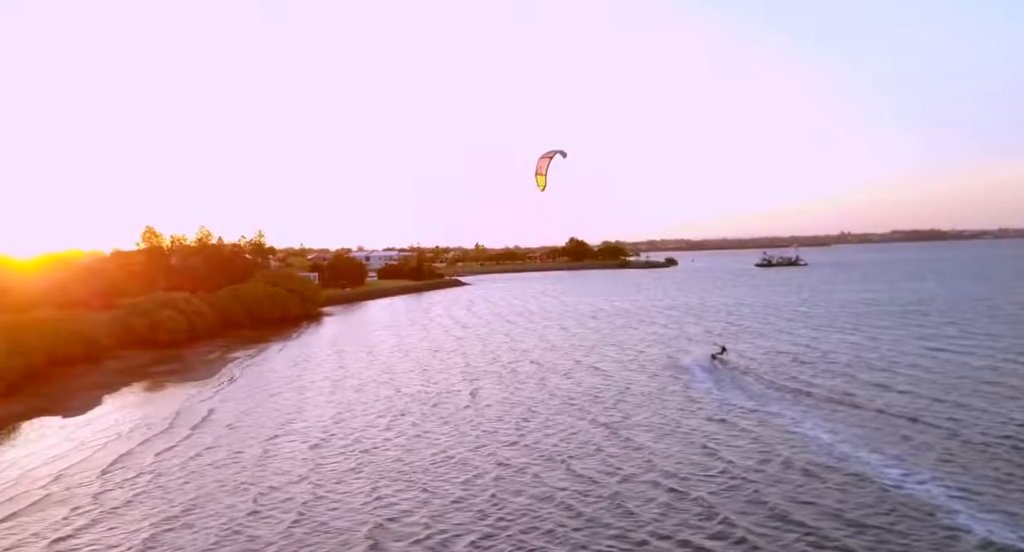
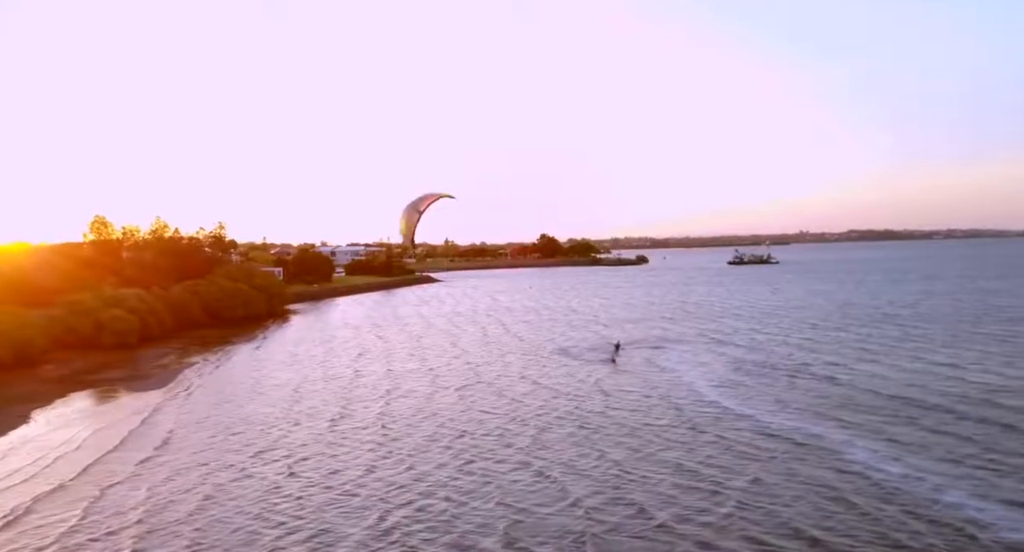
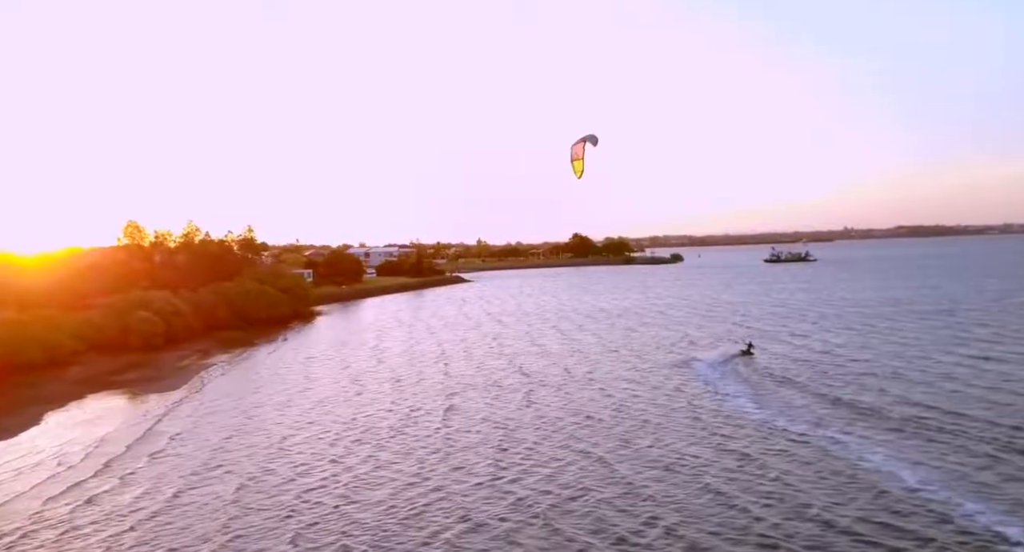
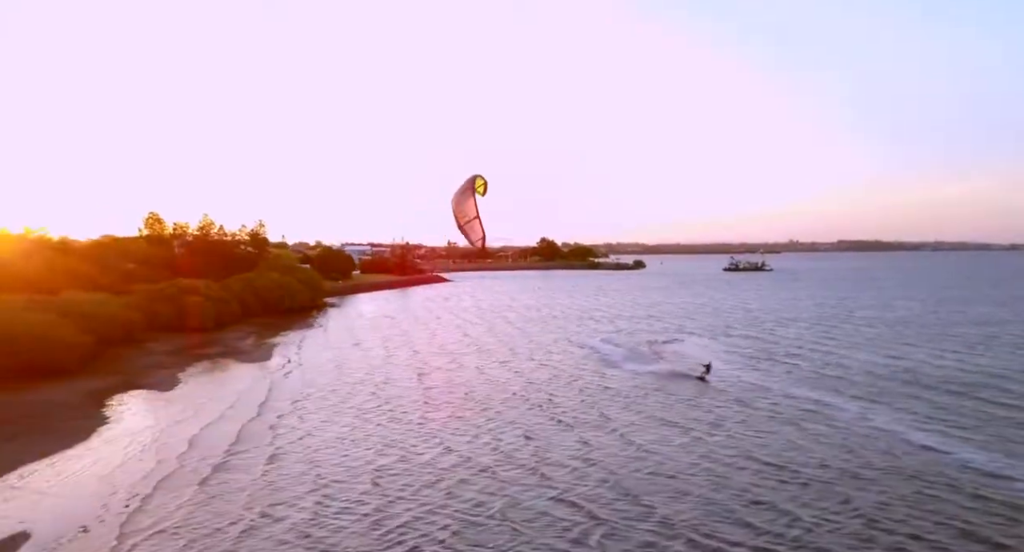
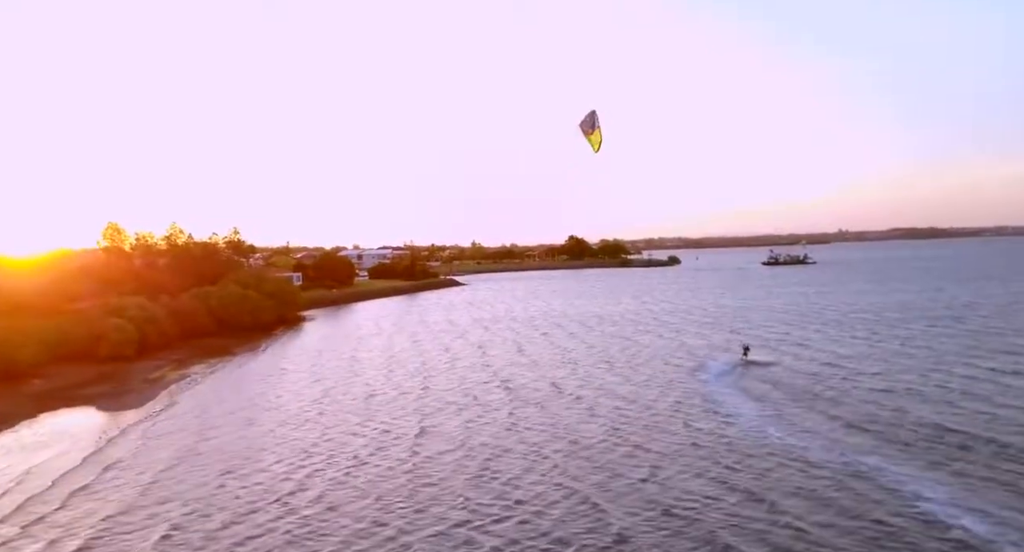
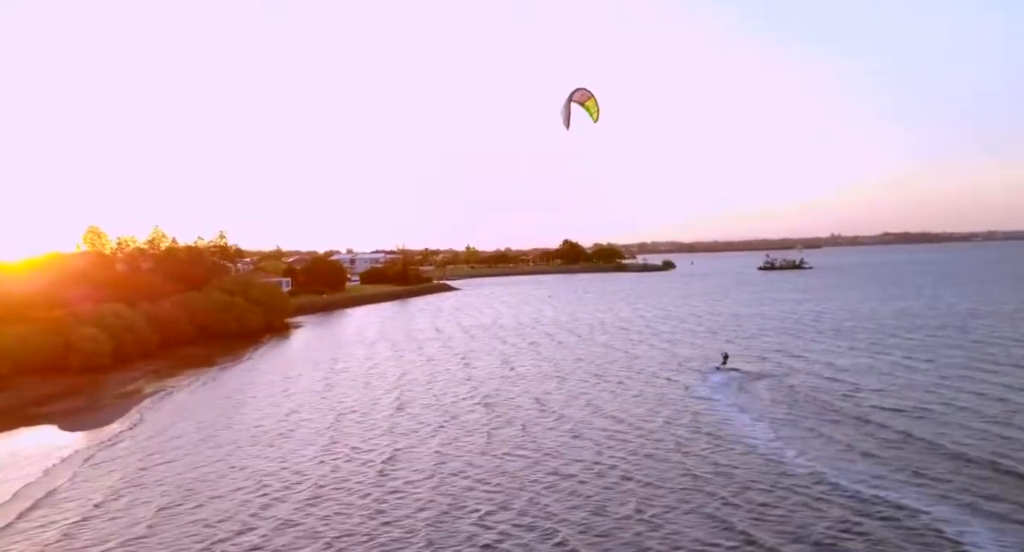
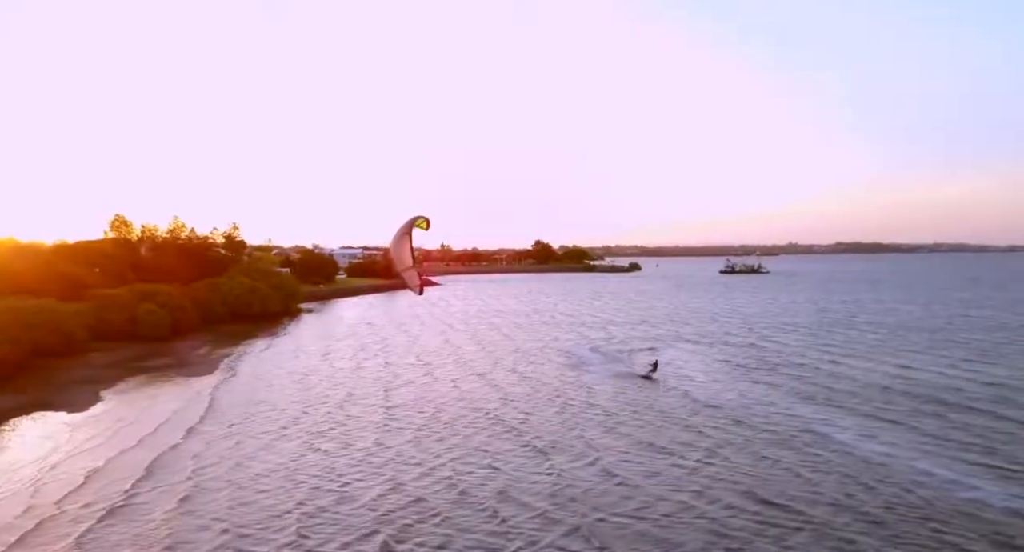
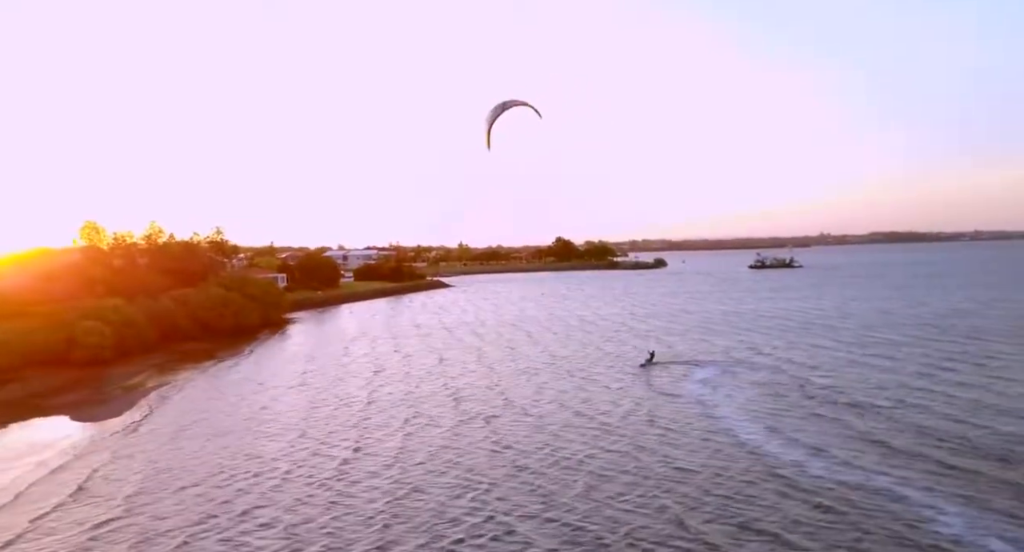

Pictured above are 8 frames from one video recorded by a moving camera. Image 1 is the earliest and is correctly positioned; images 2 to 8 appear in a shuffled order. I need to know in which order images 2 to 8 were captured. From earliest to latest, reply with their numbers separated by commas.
3, 5, 6, 8, 2, 7, 4
